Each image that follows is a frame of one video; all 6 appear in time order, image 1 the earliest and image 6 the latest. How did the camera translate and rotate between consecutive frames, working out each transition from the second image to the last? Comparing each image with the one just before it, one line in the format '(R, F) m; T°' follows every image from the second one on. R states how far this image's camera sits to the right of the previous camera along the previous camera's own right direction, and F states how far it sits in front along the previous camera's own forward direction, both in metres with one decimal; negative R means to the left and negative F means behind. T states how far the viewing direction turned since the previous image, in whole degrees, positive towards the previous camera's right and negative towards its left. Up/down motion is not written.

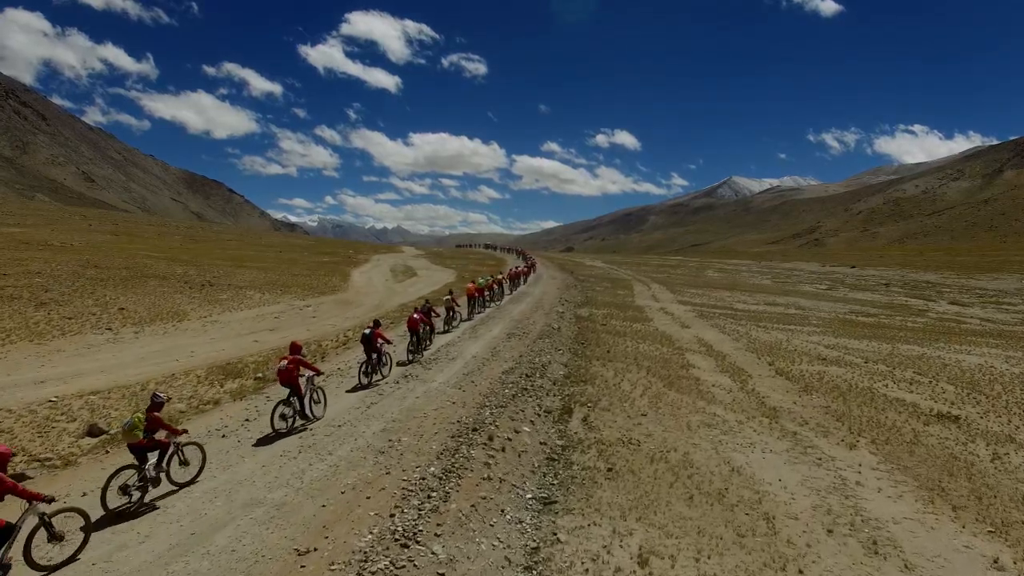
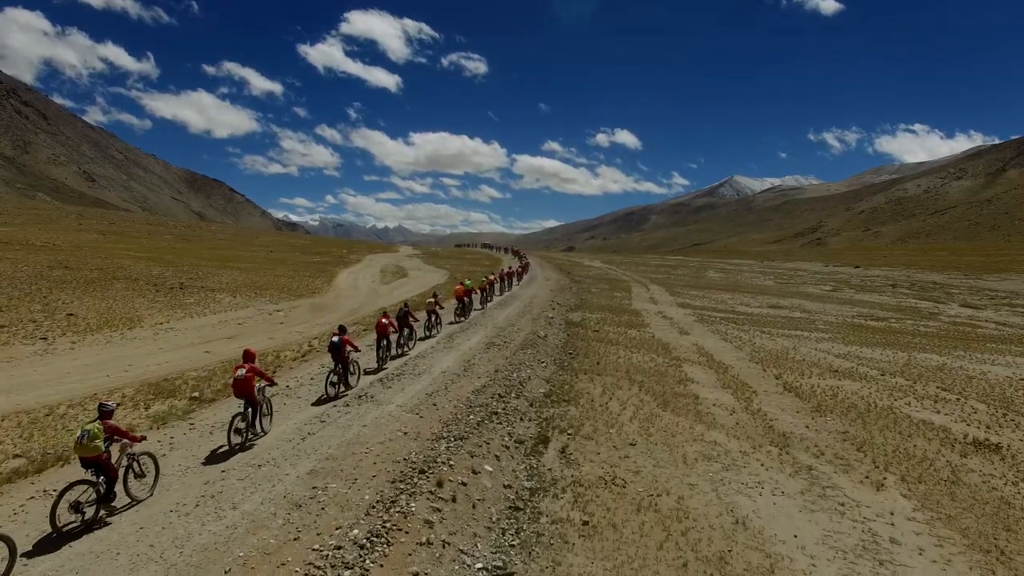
(+1.1, +3.4) m; 0°
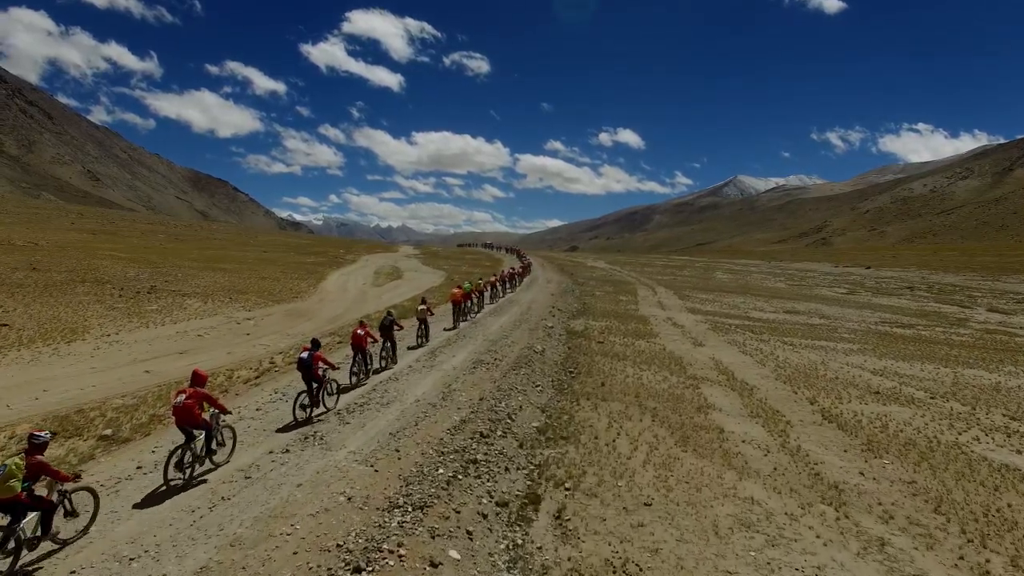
(+0.6, +4.5) m; 0°
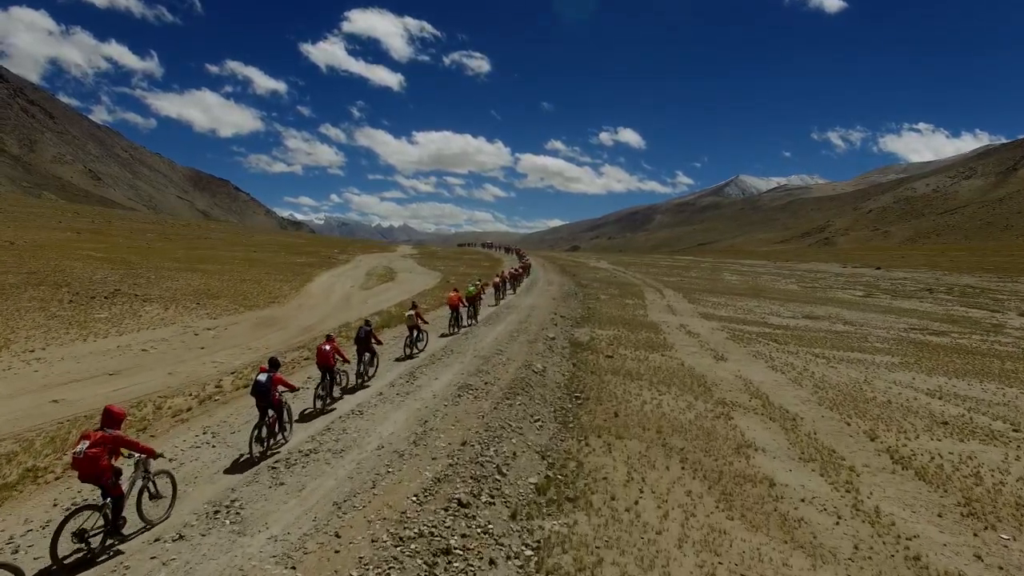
(+0.3, +5.1) m; 0°
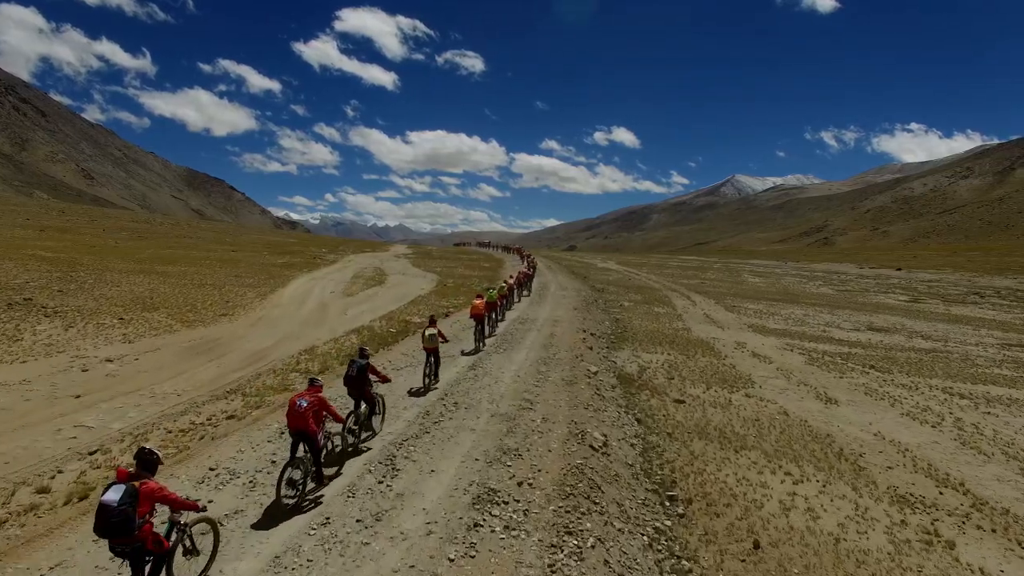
(-1.3, +10.8) m; 0°
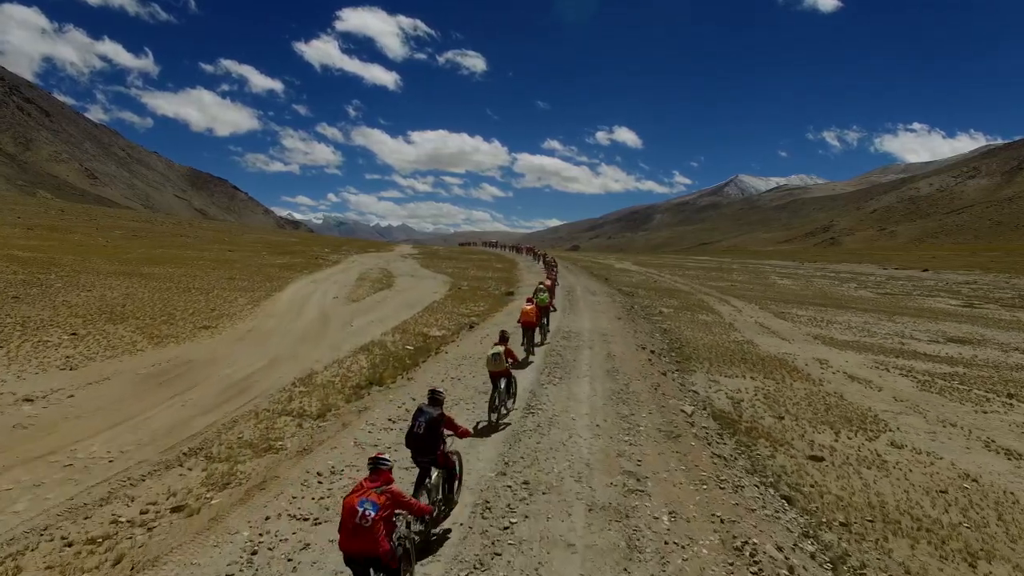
(-2.1, +7.0) m; 0°
